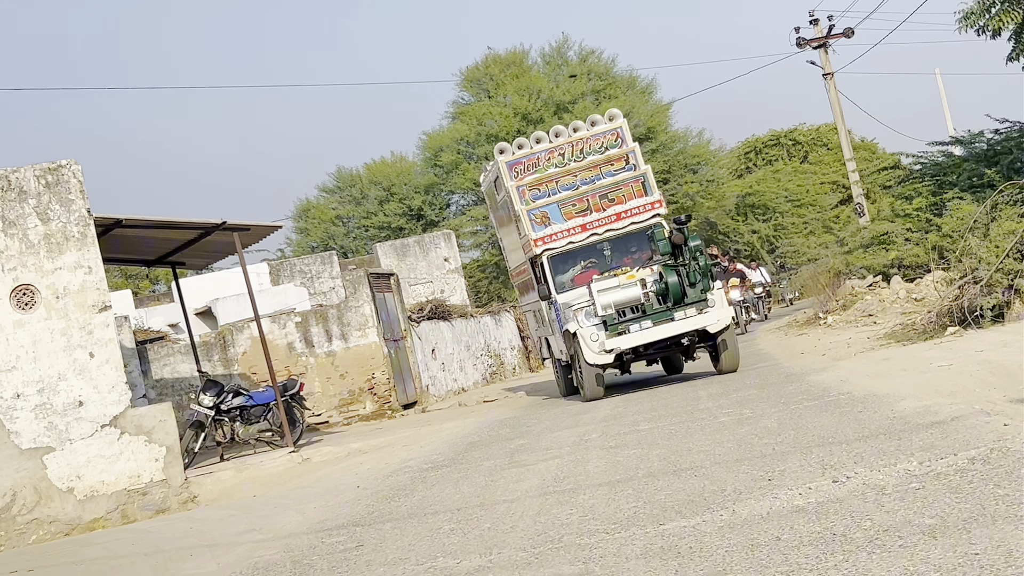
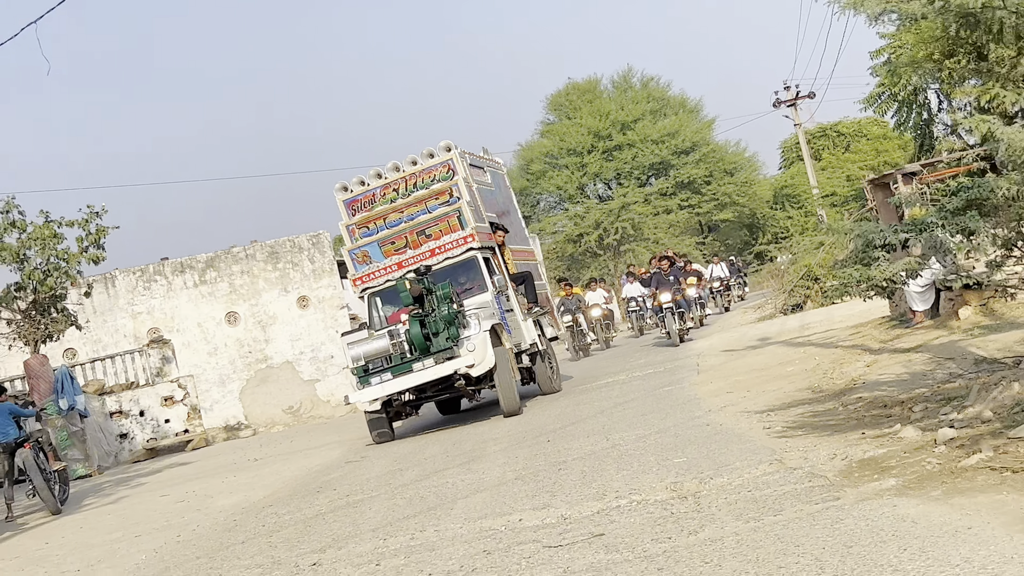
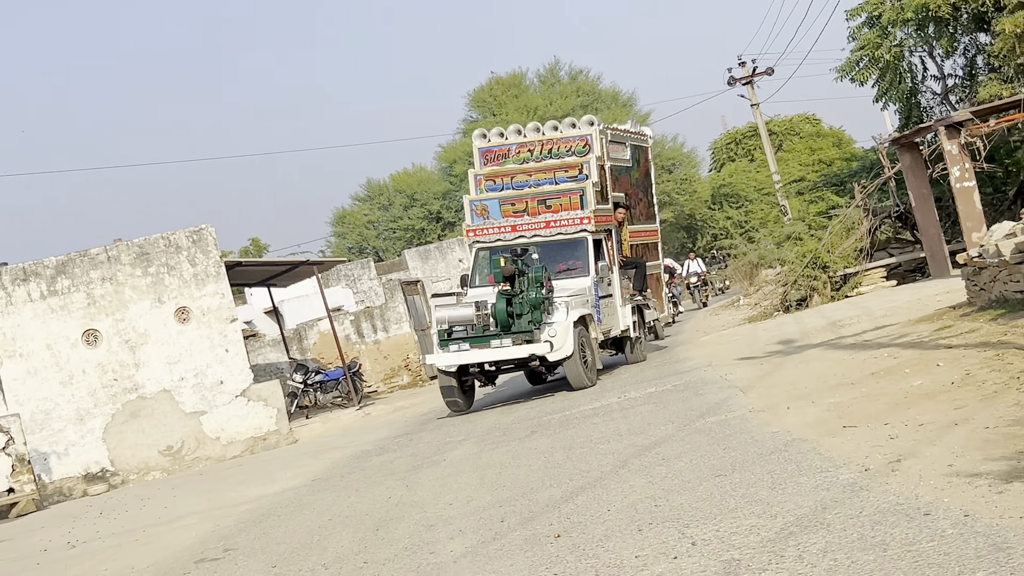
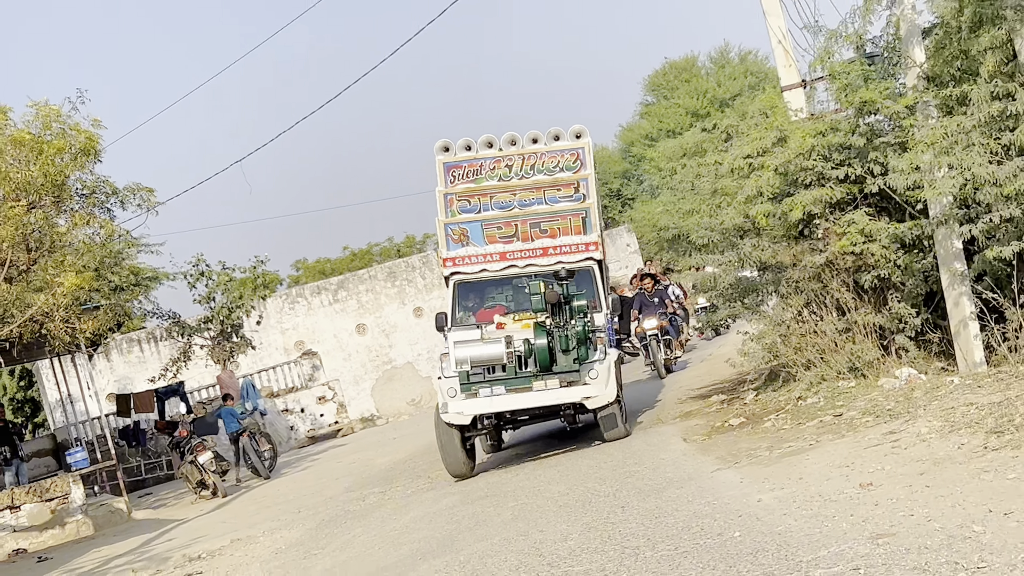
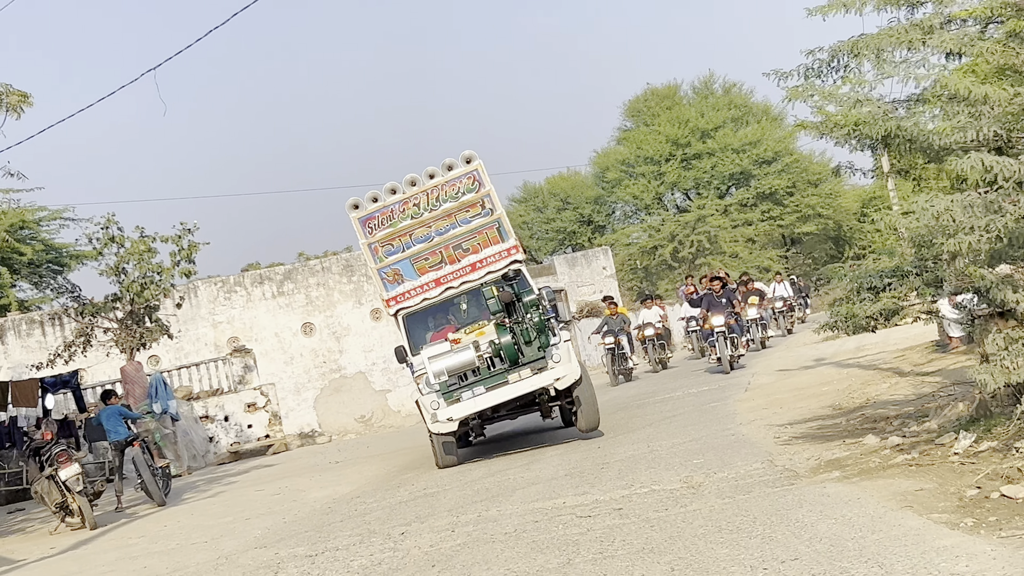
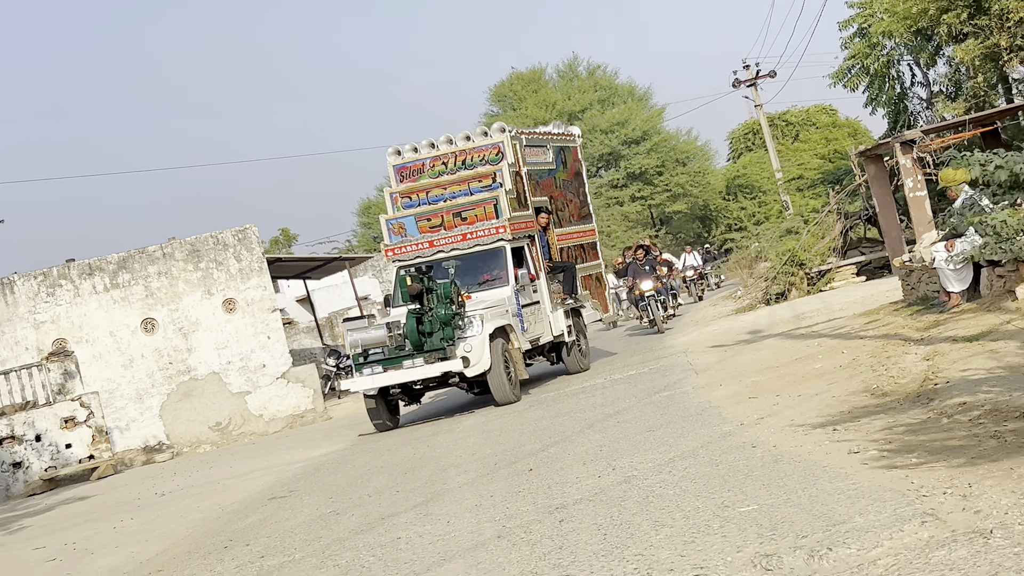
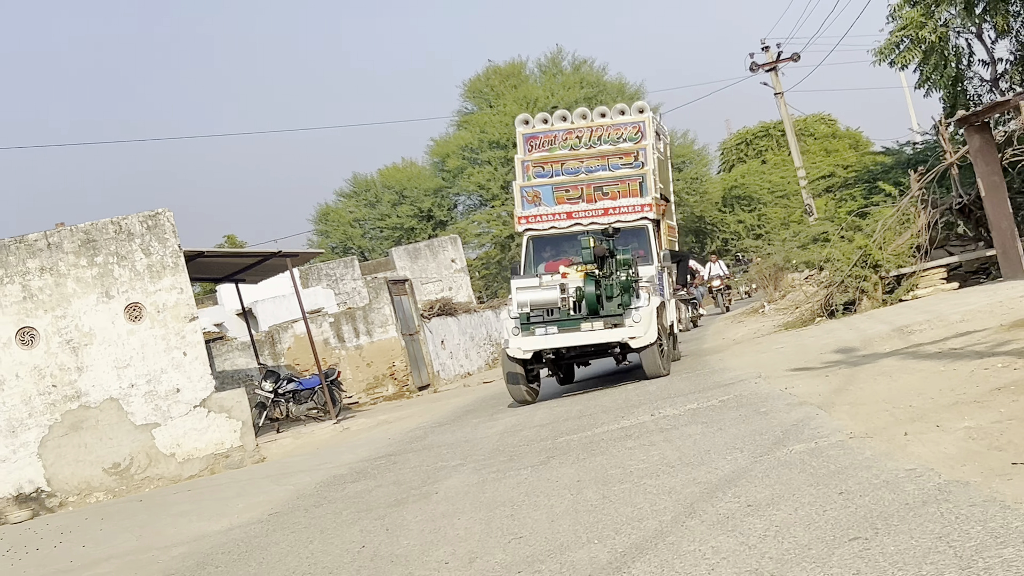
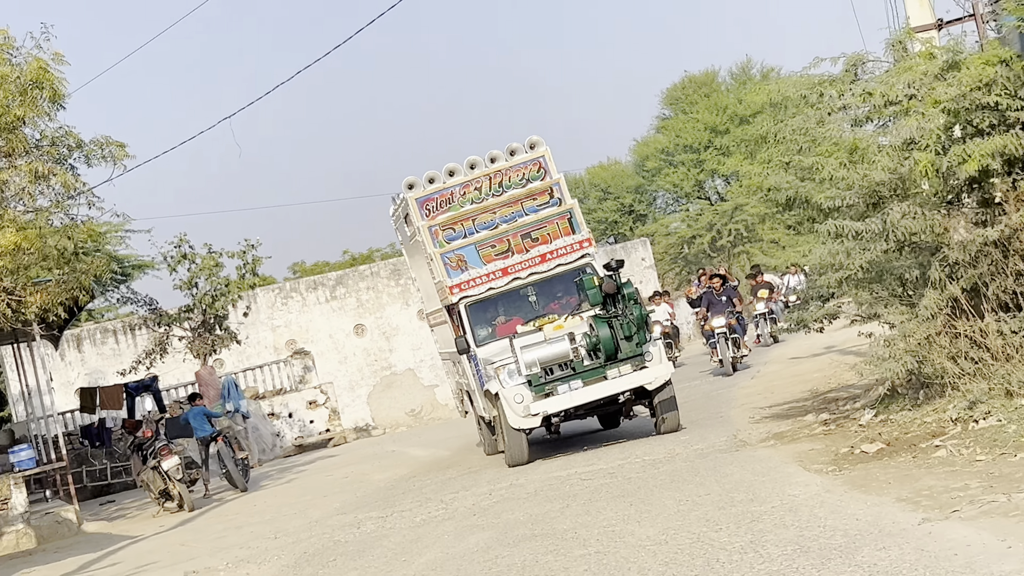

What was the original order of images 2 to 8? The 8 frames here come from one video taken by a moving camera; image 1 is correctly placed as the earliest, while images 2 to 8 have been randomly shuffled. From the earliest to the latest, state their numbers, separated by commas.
7, 3, 6, 2, 5, 8, 4
